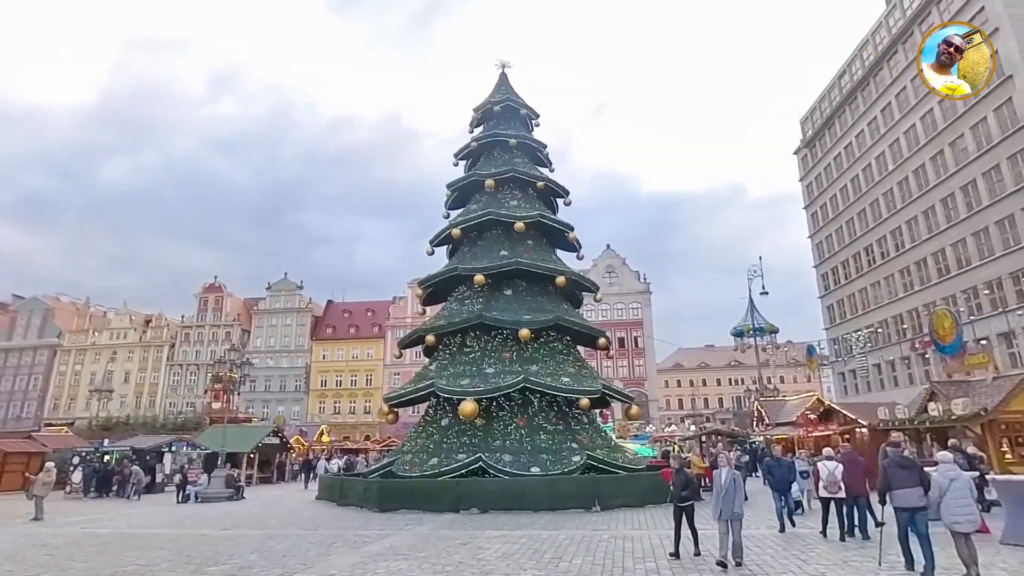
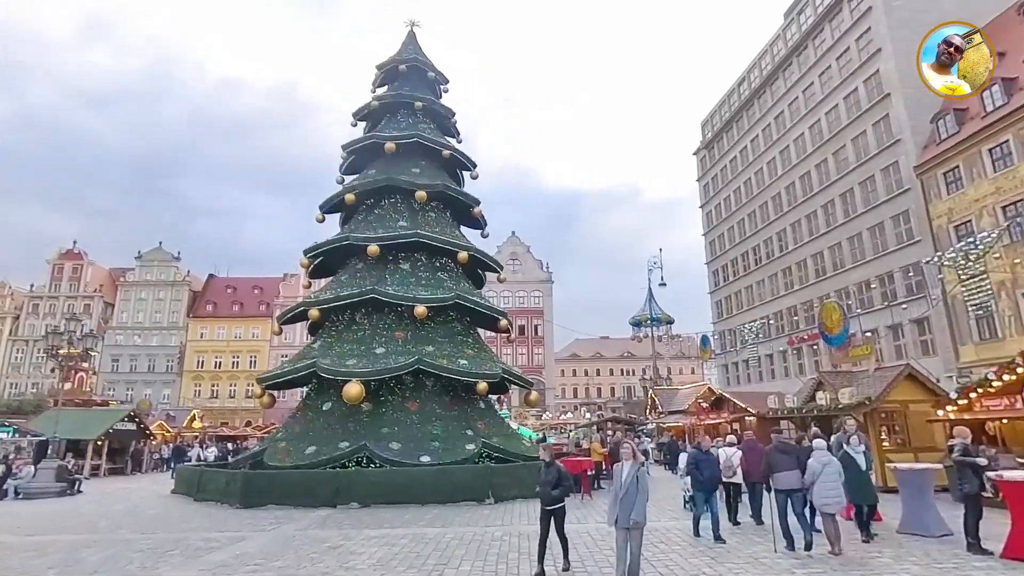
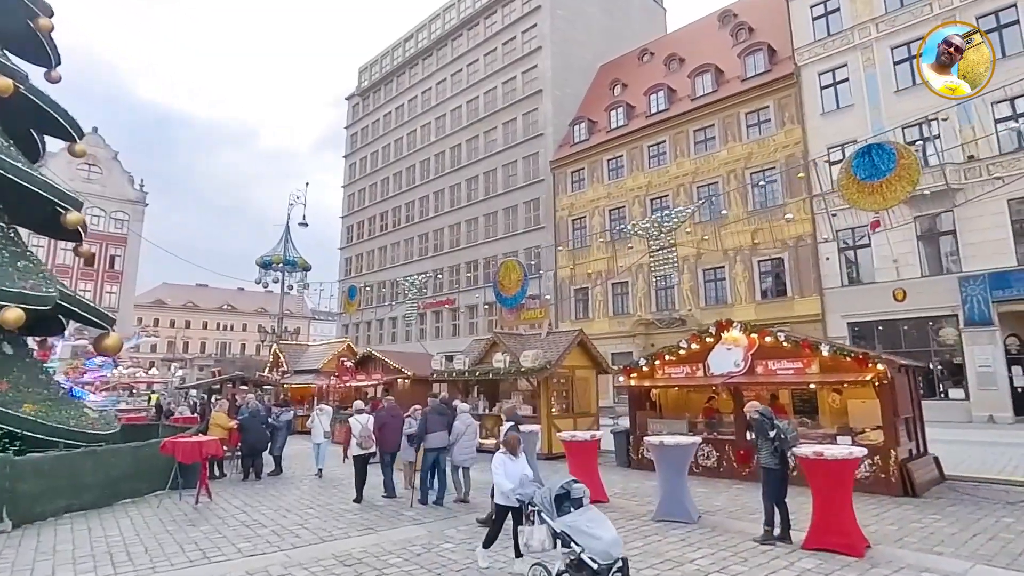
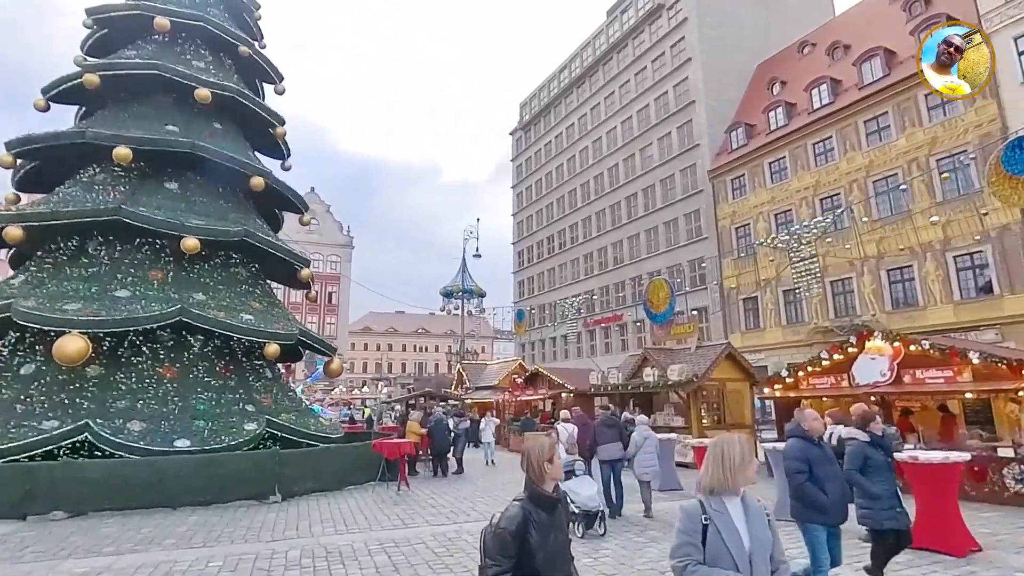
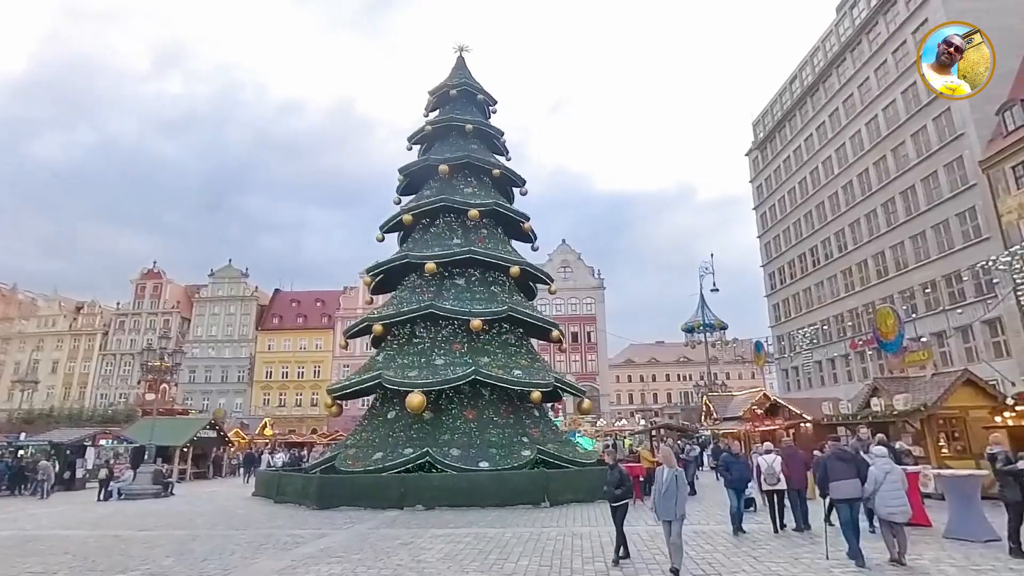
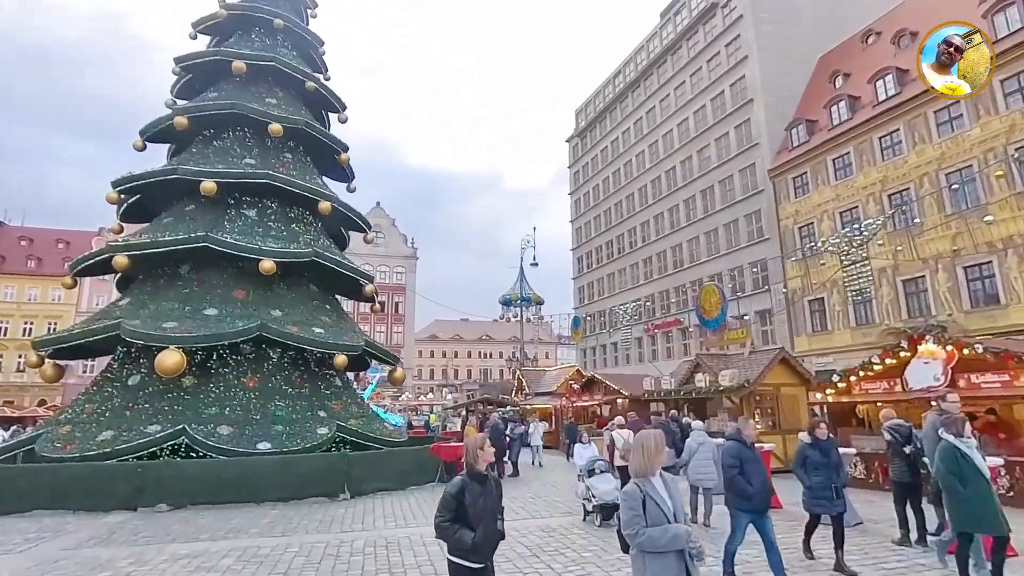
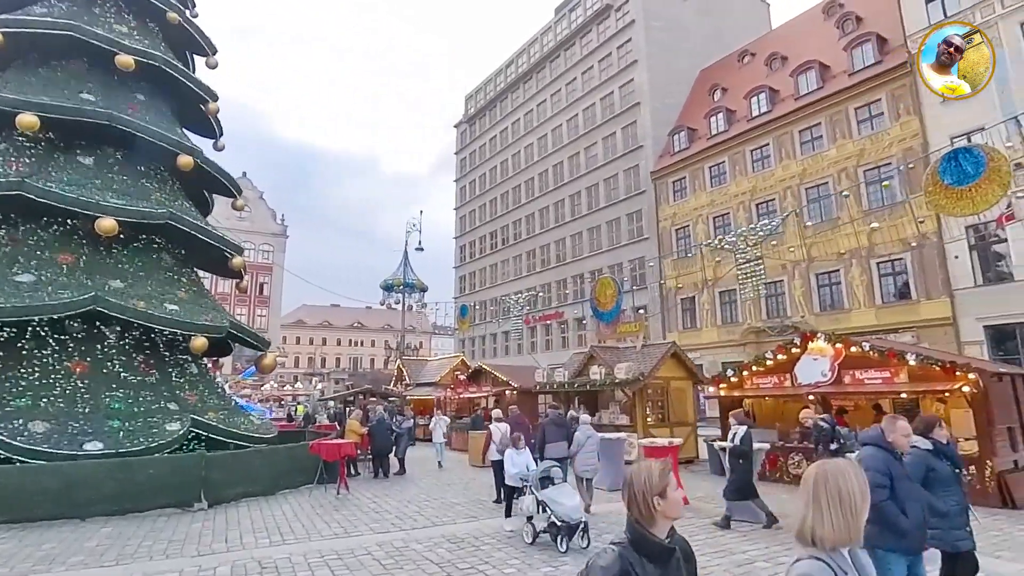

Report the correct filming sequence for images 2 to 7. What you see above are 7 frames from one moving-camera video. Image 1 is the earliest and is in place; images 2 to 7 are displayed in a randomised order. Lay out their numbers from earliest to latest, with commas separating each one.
5, 2, 6, 4, 7, 3
